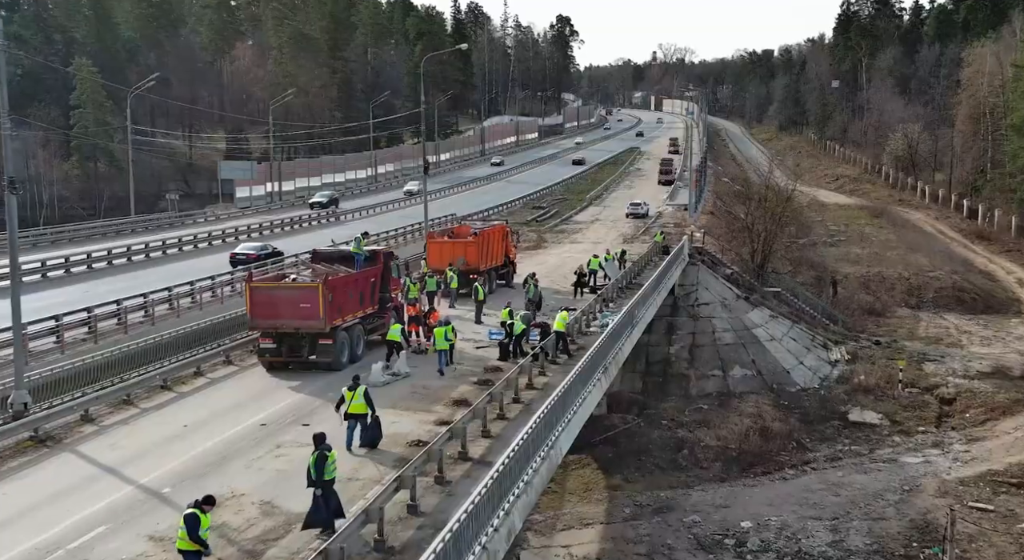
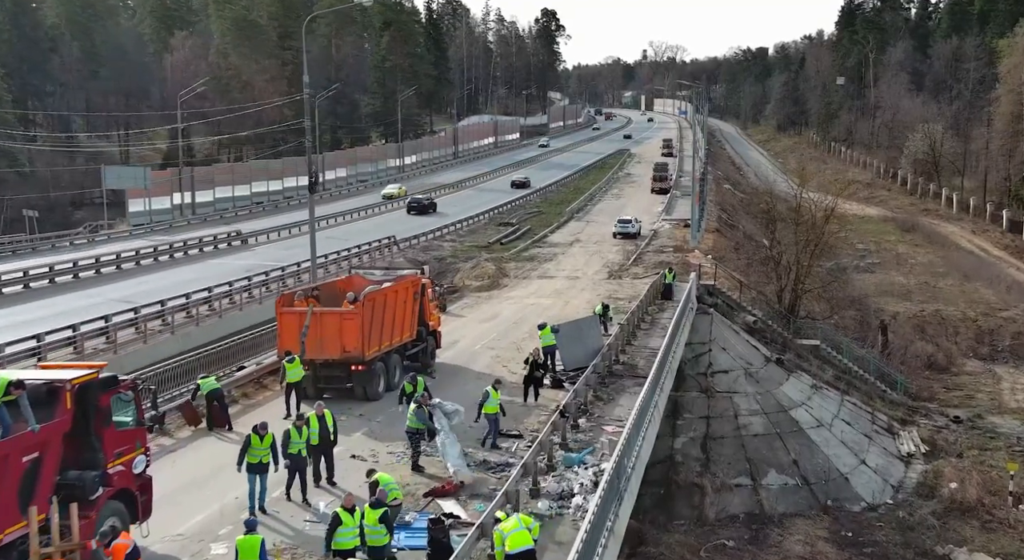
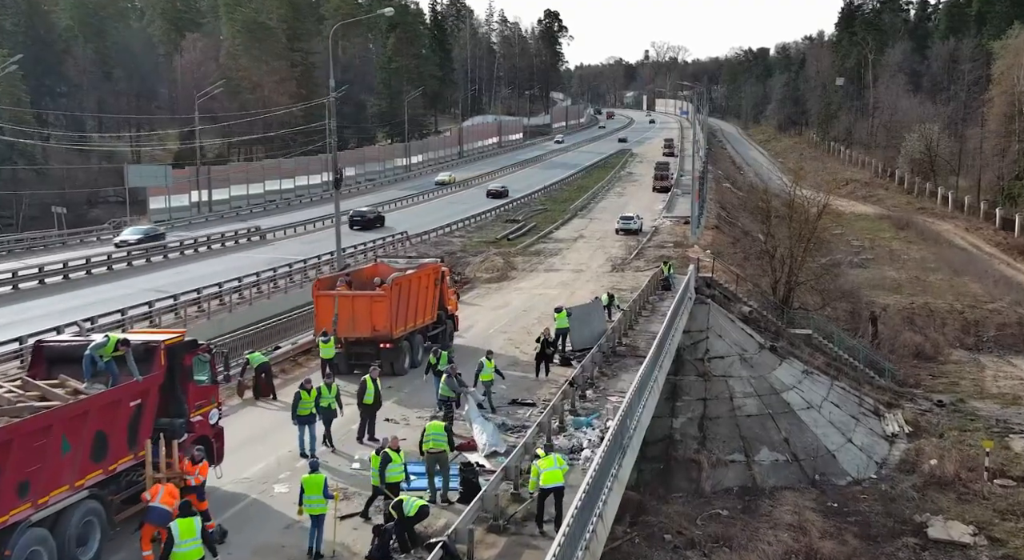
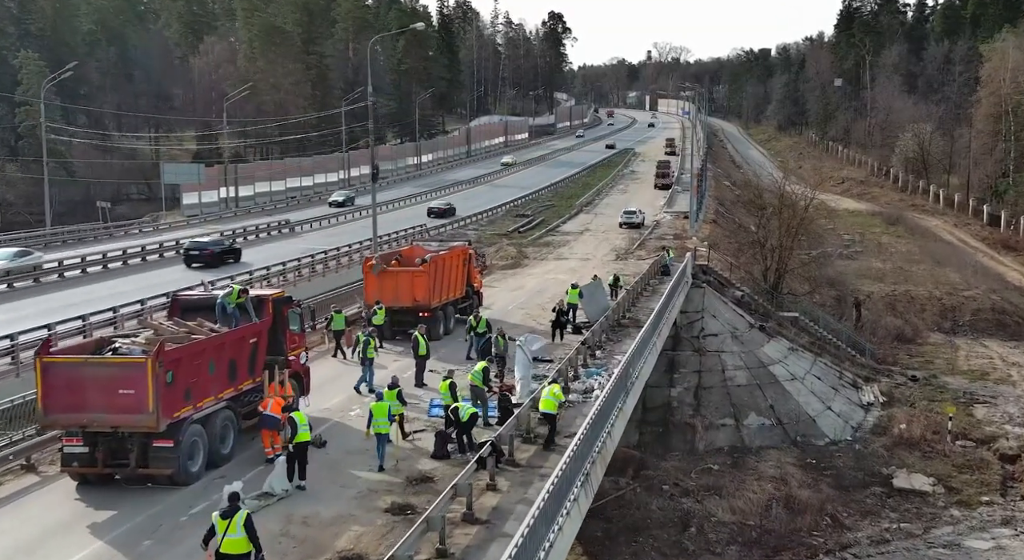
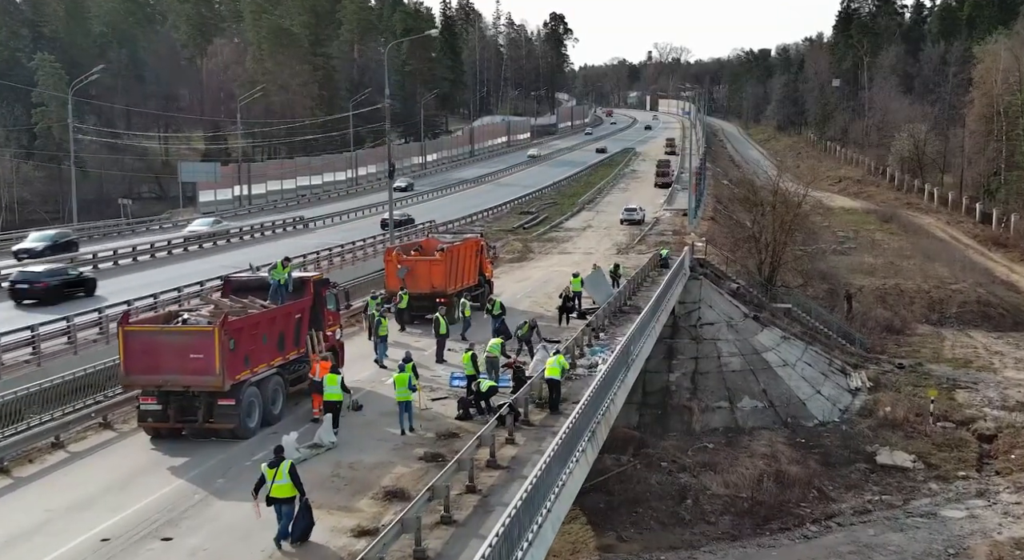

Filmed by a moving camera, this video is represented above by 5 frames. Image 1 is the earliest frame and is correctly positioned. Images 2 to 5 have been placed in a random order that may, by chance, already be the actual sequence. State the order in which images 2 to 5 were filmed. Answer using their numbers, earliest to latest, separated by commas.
5, 4, 3, 2
